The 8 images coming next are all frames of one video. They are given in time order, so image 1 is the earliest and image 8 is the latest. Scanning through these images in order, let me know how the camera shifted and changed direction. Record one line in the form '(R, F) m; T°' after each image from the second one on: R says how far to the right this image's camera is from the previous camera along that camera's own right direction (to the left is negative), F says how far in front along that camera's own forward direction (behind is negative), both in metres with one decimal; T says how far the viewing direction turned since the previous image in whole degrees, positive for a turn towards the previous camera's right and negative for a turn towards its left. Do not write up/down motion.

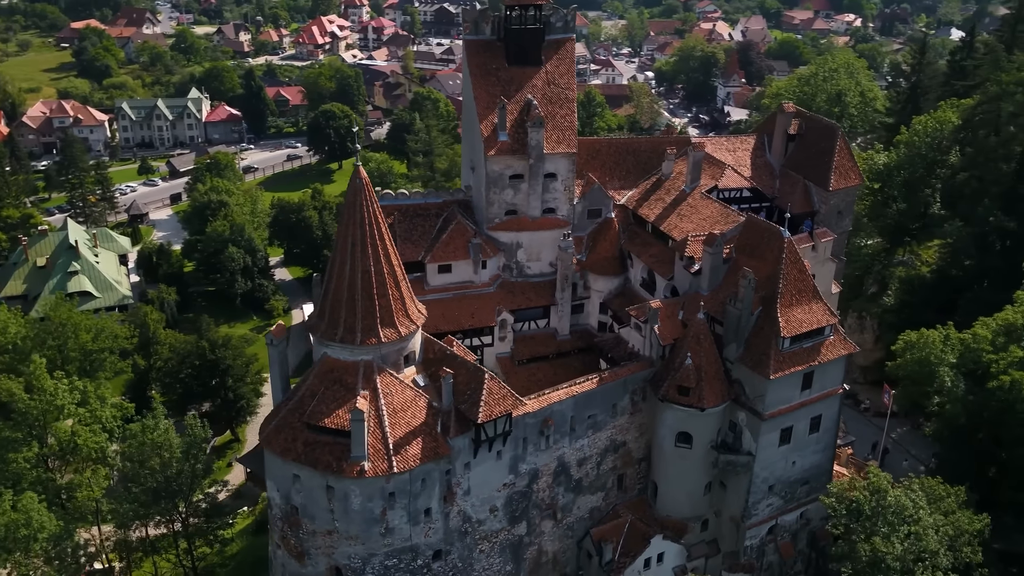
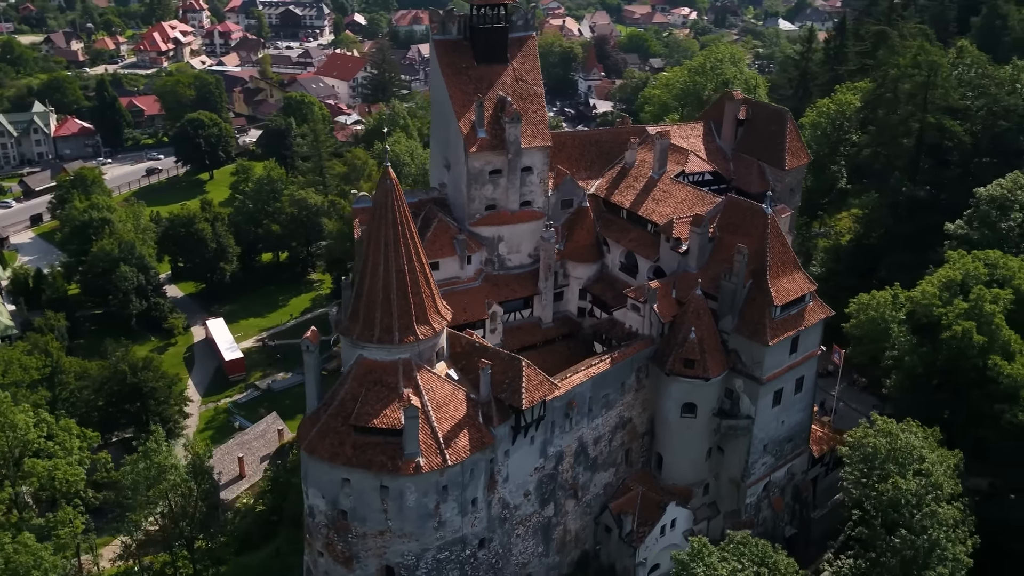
(-6.1, -0.4) m; +10°
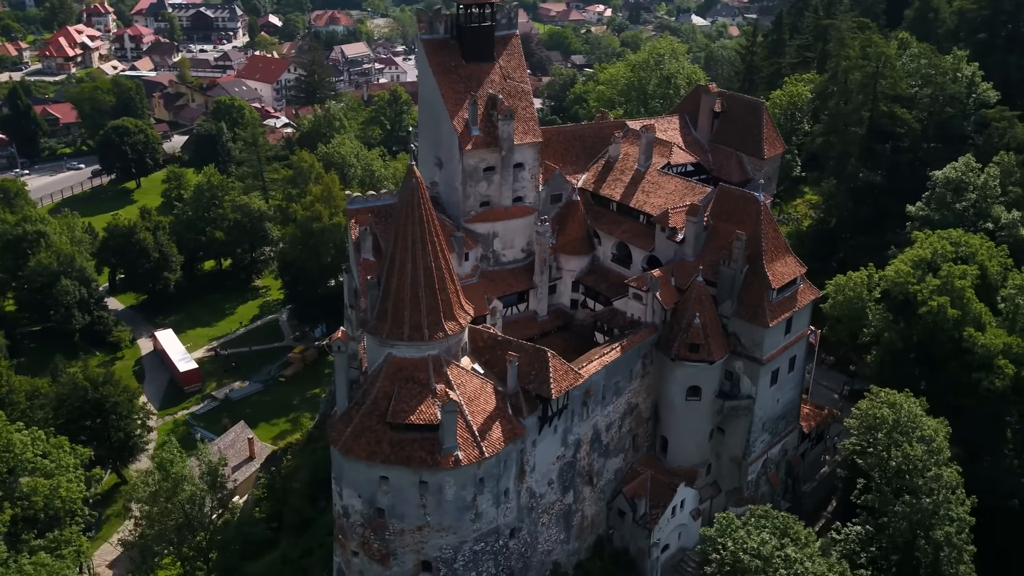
(-3.7, -0.4) m; +5°
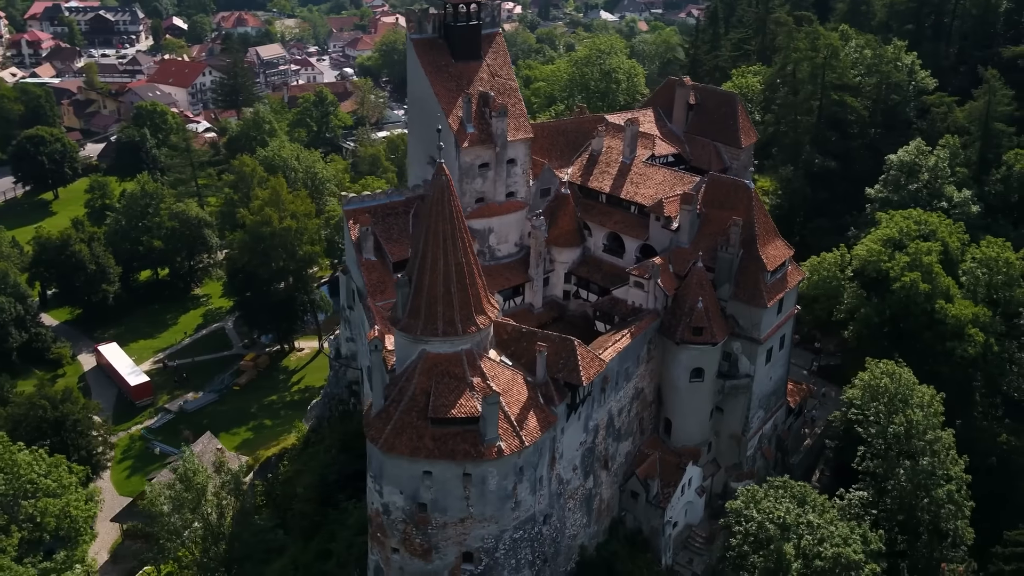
(-4.1, -0.5) m; +6°
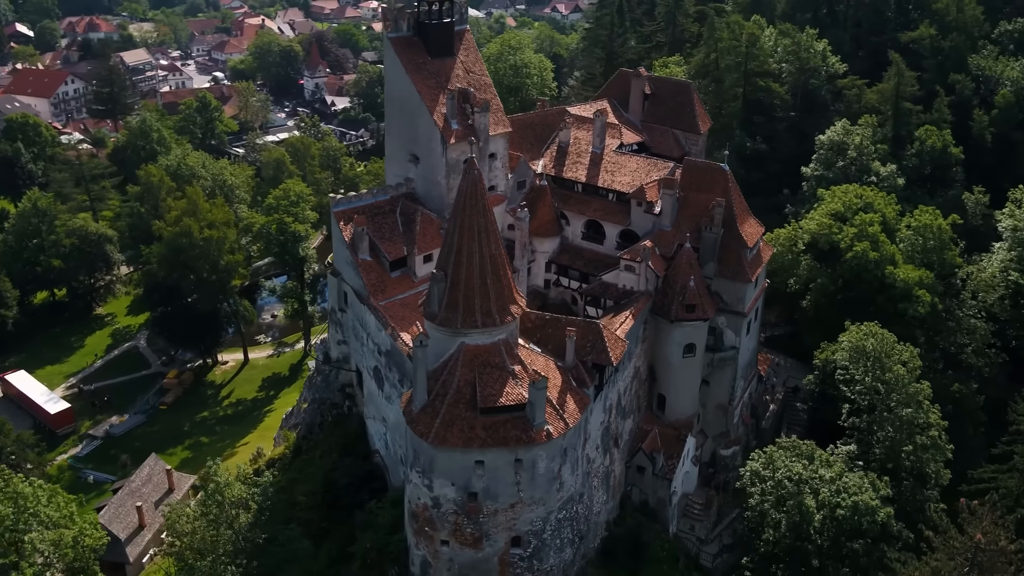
(-5.8, -0.4) m; +8°
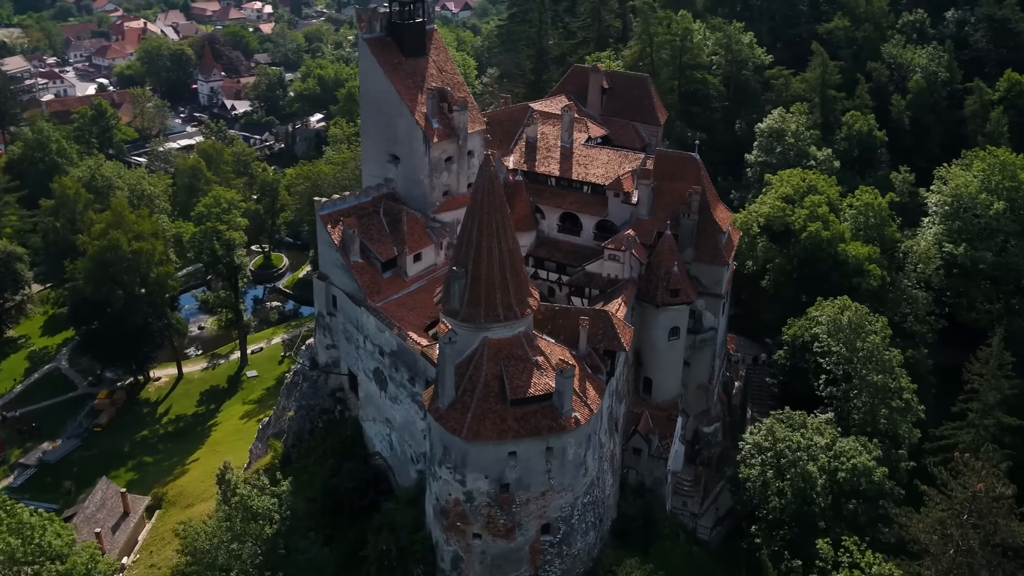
(-4.6, -0.3) m; +7°
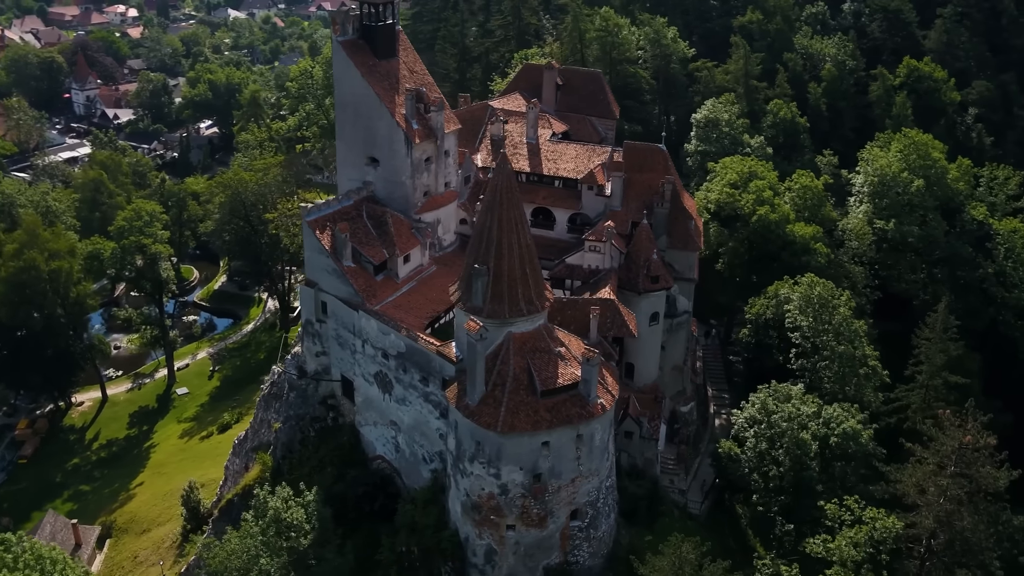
(-5.1, -0.3) m; +8°
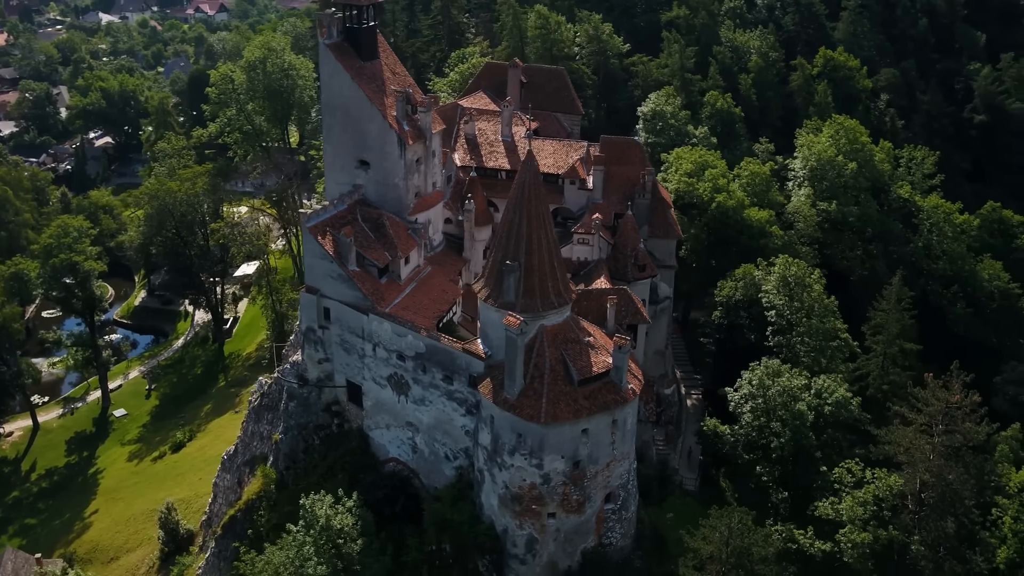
(-5.3, -0.4) m; +7°
